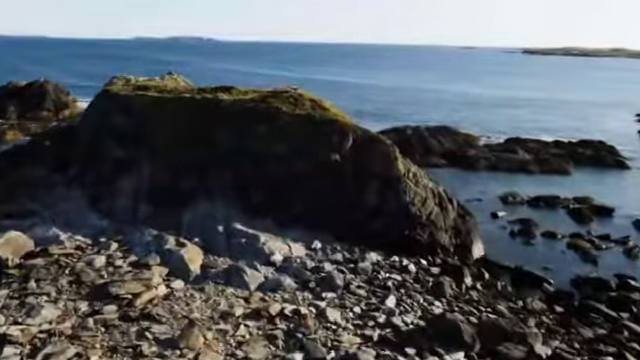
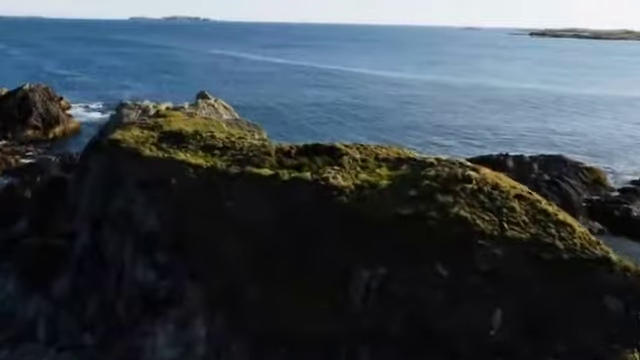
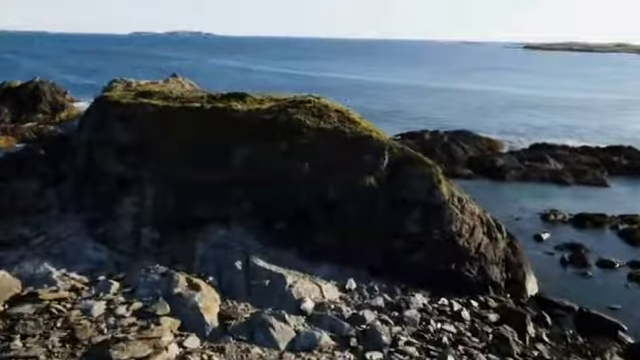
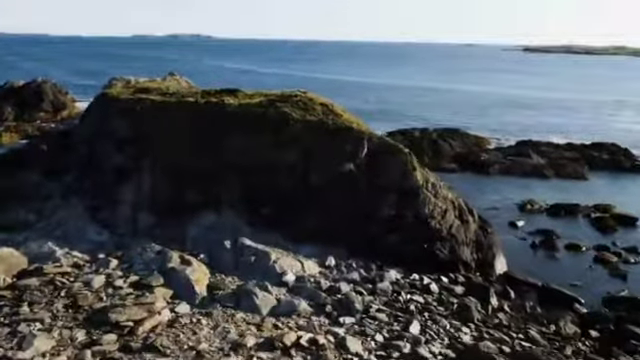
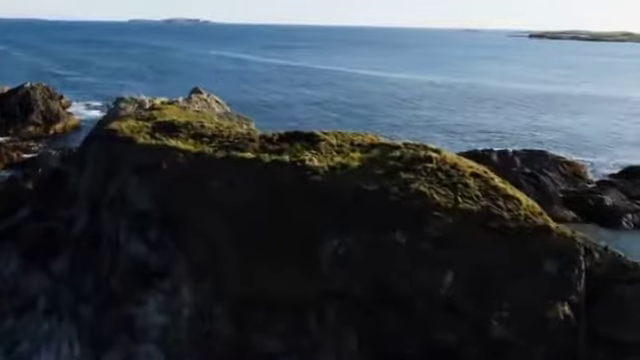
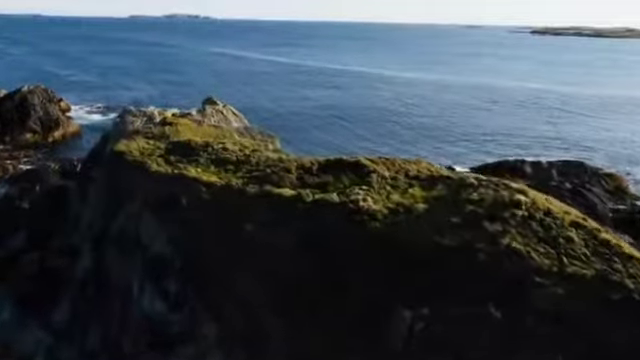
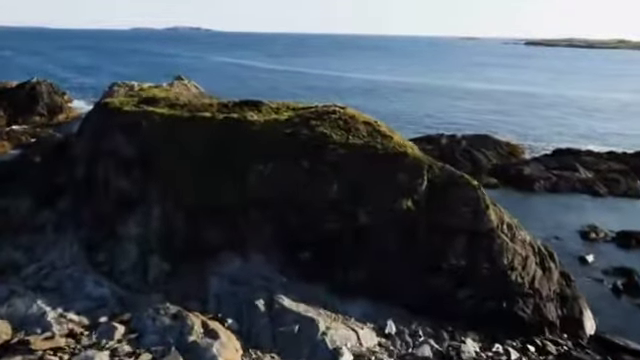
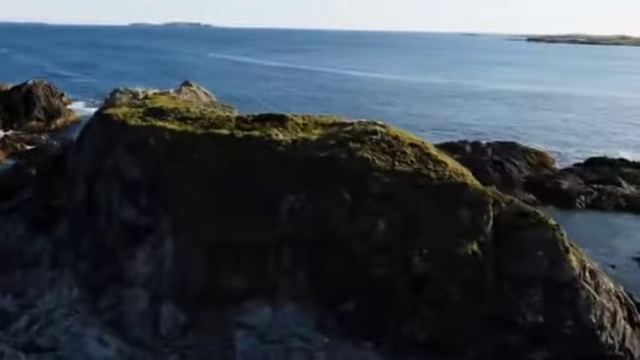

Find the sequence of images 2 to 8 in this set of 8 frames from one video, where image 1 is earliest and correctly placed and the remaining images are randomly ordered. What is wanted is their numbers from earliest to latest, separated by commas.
4, 3, 7, 8, 5, 2, 6
